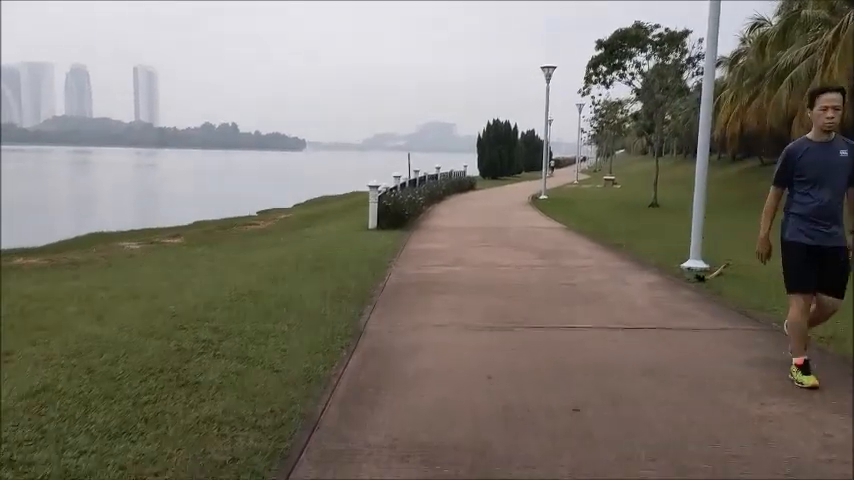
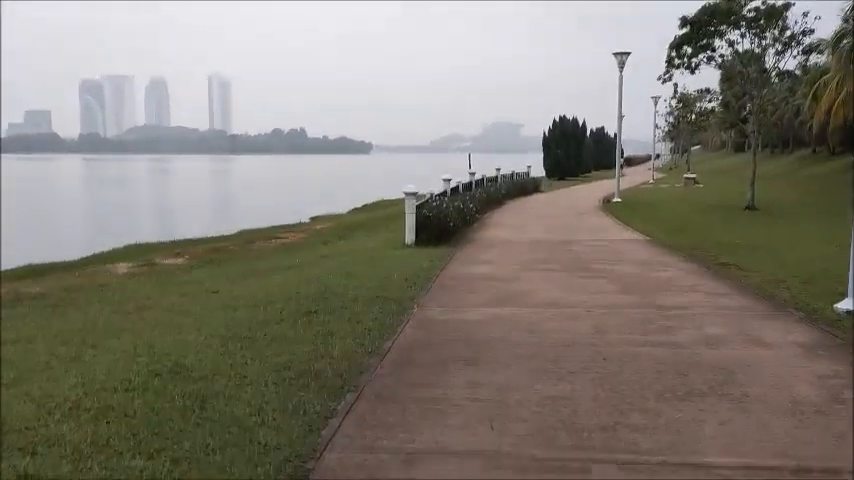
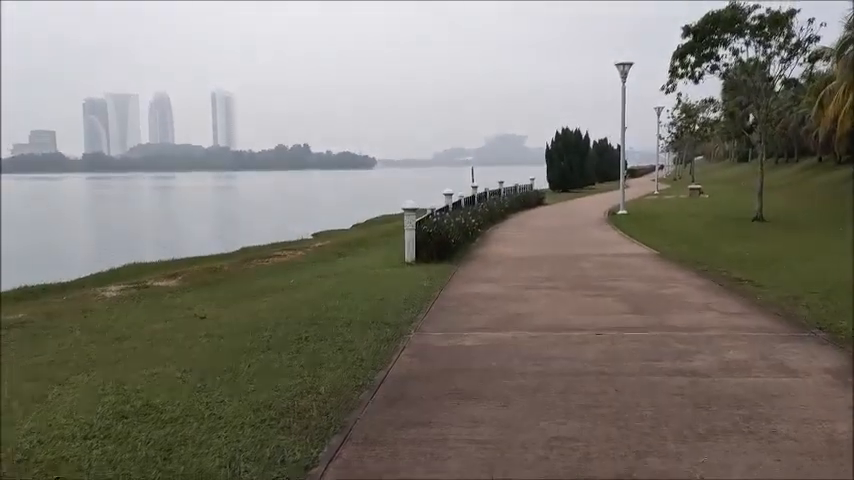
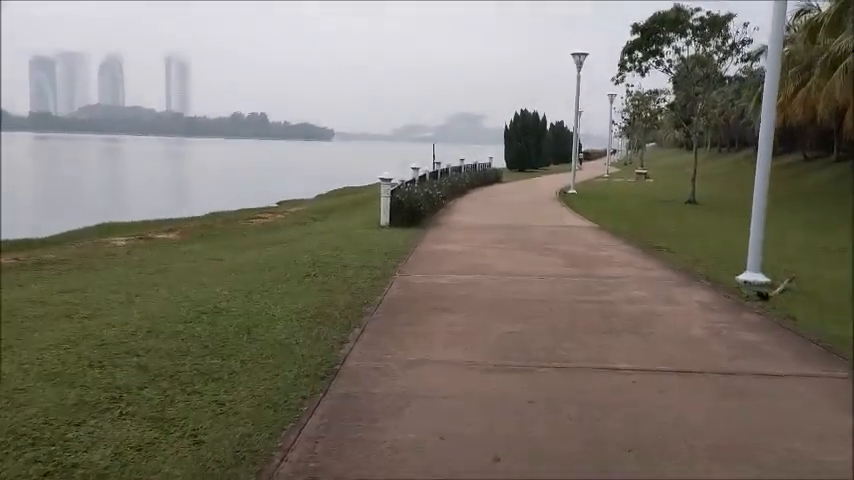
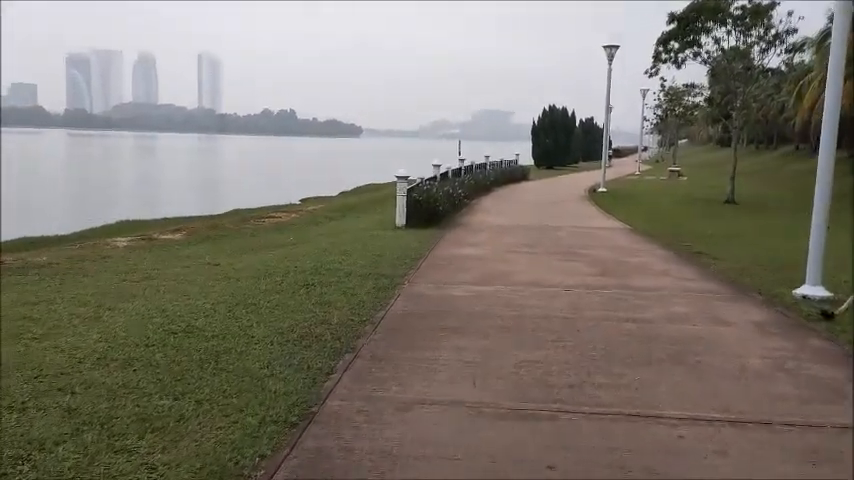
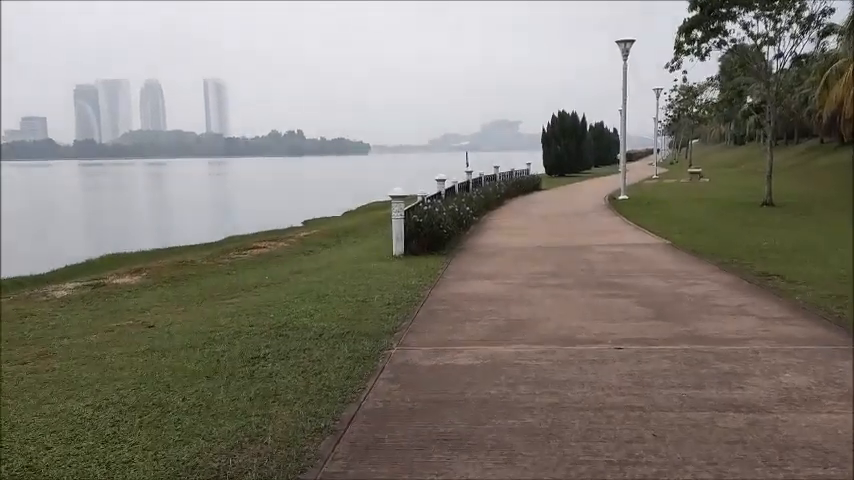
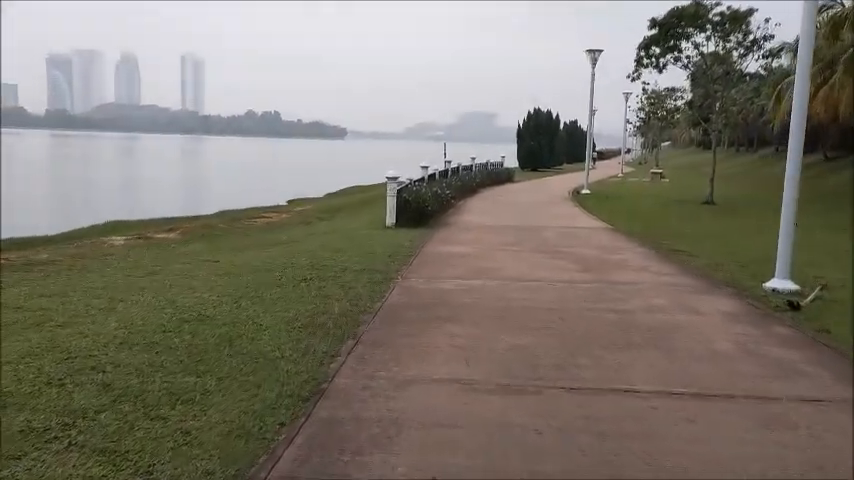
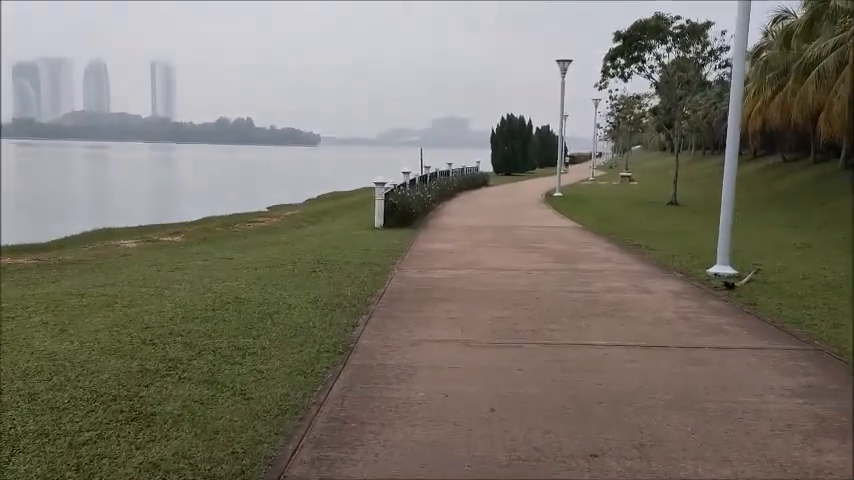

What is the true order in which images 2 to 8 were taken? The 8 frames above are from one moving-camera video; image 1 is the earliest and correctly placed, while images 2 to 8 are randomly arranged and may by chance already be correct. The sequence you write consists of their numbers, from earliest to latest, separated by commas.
8, 4, 7, 5, 2, 3, 6
